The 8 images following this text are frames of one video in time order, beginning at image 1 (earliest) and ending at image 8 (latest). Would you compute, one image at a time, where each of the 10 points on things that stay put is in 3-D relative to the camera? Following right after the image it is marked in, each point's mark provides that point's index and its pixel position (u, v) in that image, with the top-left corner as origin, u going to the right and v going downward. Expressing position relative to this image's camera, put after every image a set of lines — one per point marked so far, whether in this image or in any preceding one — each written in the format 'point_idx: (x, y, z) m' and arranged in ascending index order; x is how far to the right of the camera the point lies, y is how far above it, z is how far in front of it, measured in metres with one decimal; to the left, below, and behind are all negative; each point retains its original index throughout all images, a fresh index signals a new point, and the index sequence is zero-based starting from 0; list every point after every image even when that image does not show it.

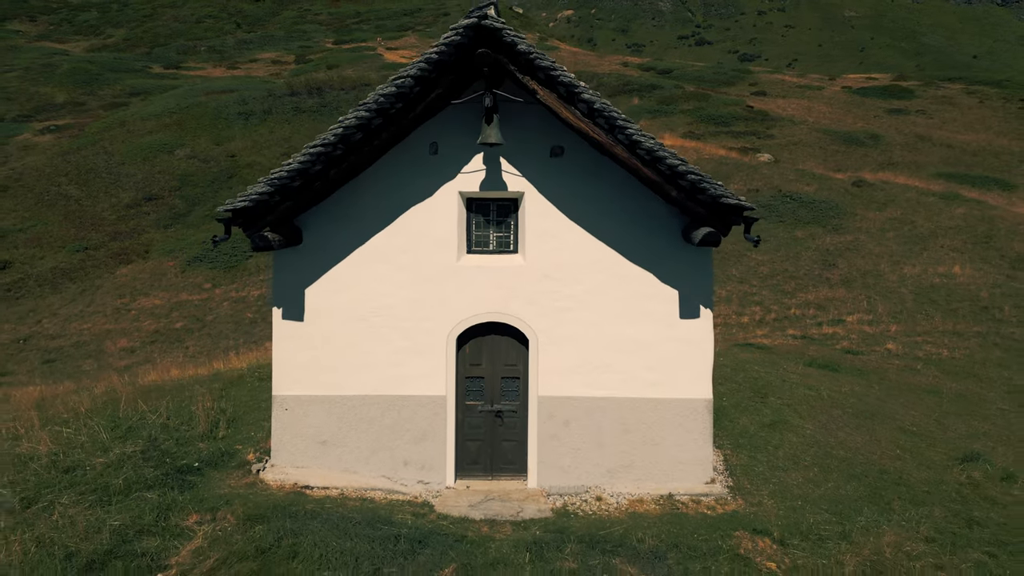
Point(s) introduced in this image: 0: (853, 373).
0: (+6.3, -1.6, +14.0) m
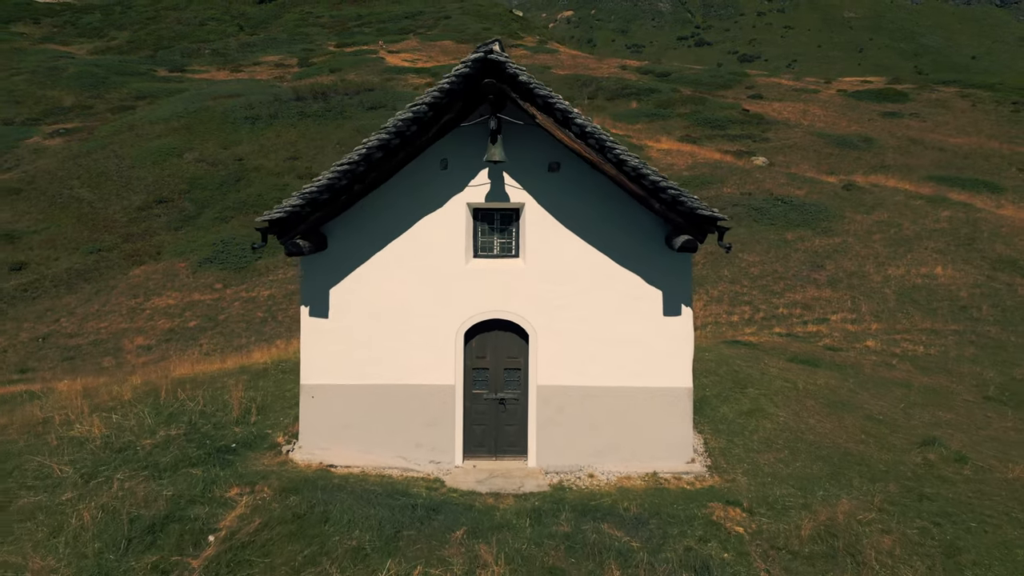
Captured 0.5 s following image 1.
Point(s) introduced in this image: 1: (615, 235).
0: (+6.4, -1.6, +15.0) m
1: (+1.3, +0.7, +9.4) m
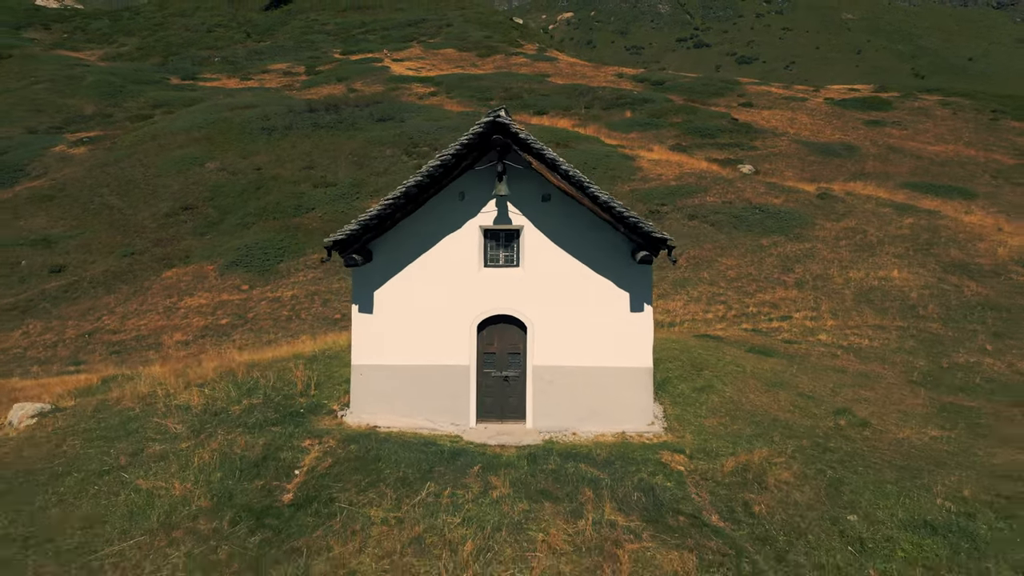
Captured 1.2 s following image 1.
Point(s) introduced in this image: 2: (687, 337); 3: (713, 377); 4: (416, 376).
0: (+6.4, -1.6, +17.8) m
1: (+1.3, +0.6, +12.2) m
2: (+4.6, -1.3, +19.6) m
3: (+4.0, -1.7, +14.7) m
4: (-1.5, -1.4, +12.4) m
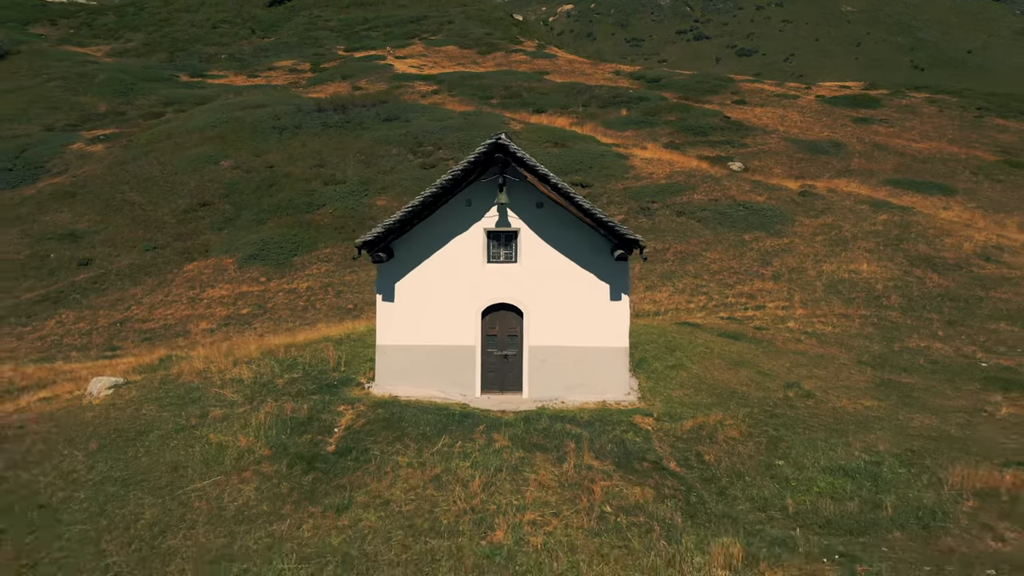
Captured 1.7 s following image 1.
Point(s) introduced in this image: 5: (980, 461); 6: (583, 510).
0: (+6.4, -1.4, +20.2) m
1: (+1.3, +0.8, +14.5) m
2: (+4.6, -1.0, +21.9) m
3: (+3.9, -1.6, +17.0) m
4: (-1.6, -1.3, +14.8) m
5: (+7.5, -2.7, +11.9) m
6: (+1.0, -2.9, +10.3) m
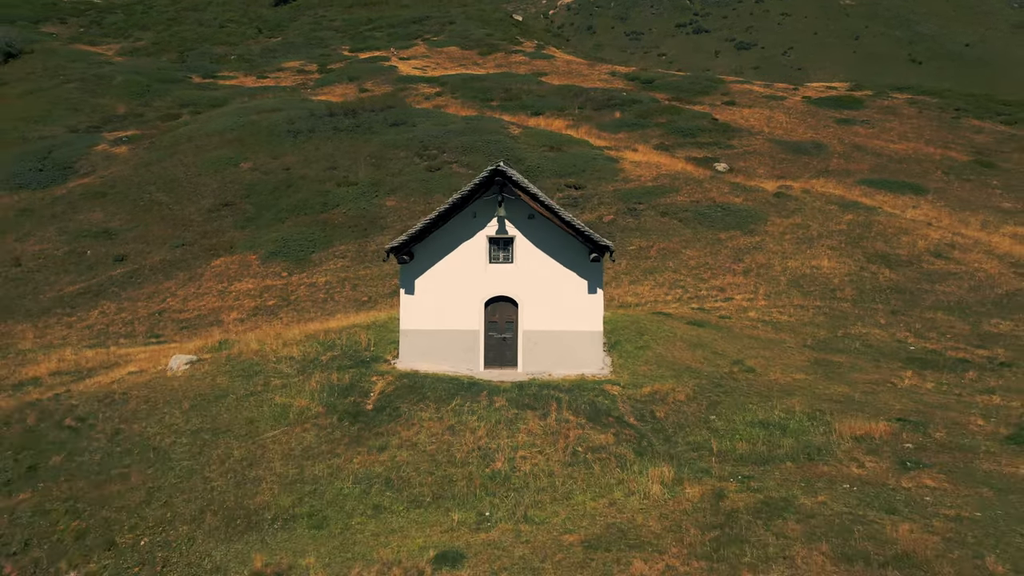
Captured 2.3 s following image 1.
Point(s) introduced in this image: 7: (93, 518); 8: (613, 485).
0: (+6.3, -1.2, +23.7) m
1: (+1.2, +0.9, +18.0) m
2: (+4.5, -0.9, +25.4) m
3: (+3.9, -1.4, +20.6) m
4: (-1.6, -1.2, +18.3) m
5: (+7.4, -2.6, +15.5) m
6: (+0.9, -2.9, +13.8) m
7: (-7.1, -3.9, +12.9) m
8: (+1.7, -3.3, +12.8) m
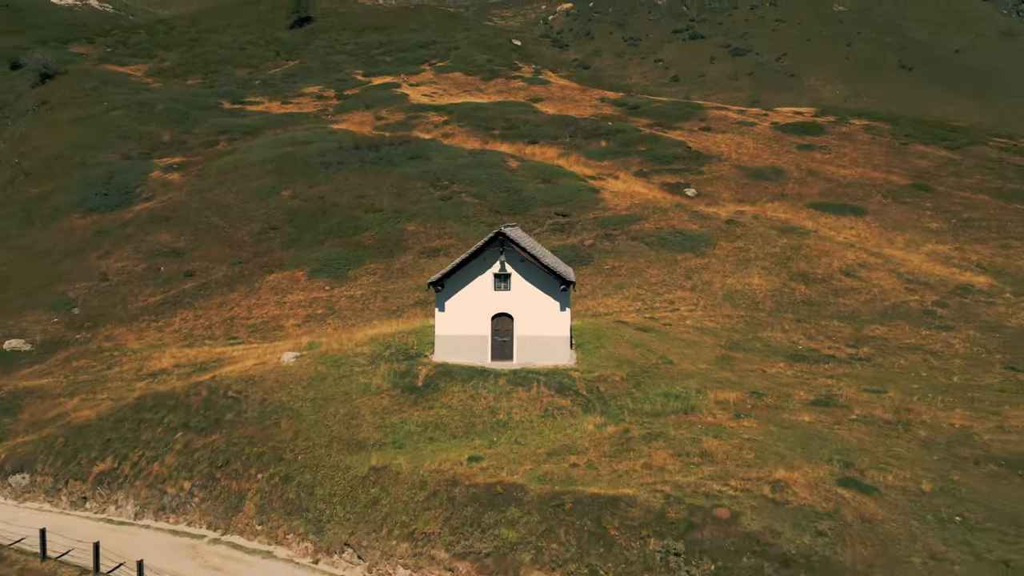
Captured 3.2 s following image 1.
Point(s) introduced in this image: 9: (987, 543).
0: (+6.2, -1.9, +32.9) m
1: (+1.1, +0.2, +27.2) m
2: (+4.4, -1.6, +34.6) m
3: (+3.8, -2.2, +29.7) m
4: (-1.7, -1.9, +27.5) m
5: (+7.3, -3.4, +24.7) m
6: (+0.9, -3.6, +23.0) m
7: (-7.2, -4.6, +22.1) m
8: (+1.6, -4.0, +21.9) m
9: (+9.3, -4.8, +14.3) m
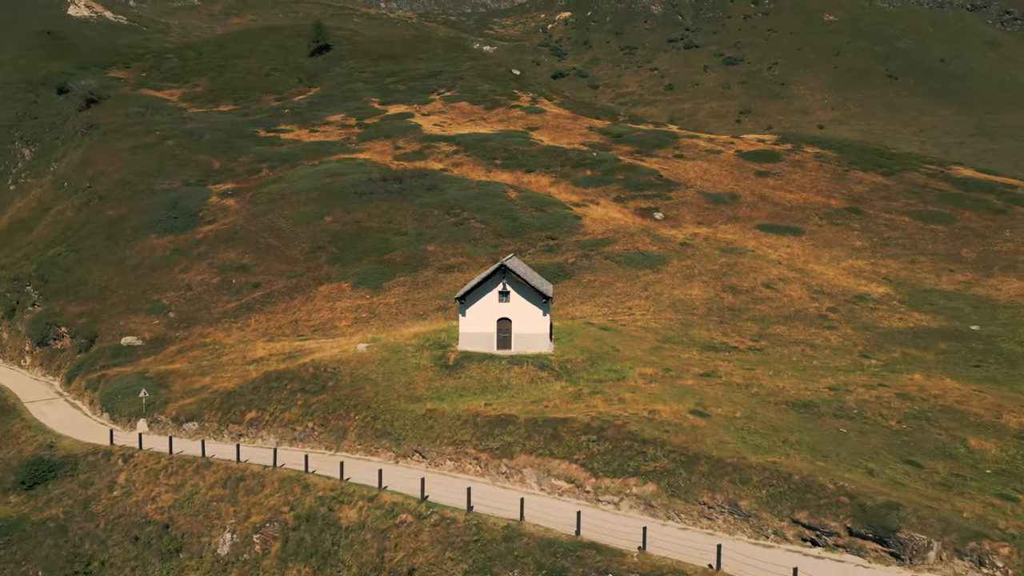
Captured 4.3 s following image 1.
0: (+6.1, -2.6, +46.4) m
1: (+1.1, -0.5, +40.7) m
2: (+4.3, -2.3, +48.2) m
3: (+3.7, -2.9, +43.3) m
4: (-1.8, -2.6, +41.0) m
5: (+7.2, -4.1, +38.2) m
6: (+0.8, -4.3, +36.6) m
7: (-7.3, -5.3, +35.7) m
8: (+1.5, -4.7, +35.5) m
9: (+9.2, -5.5, +27.9) m
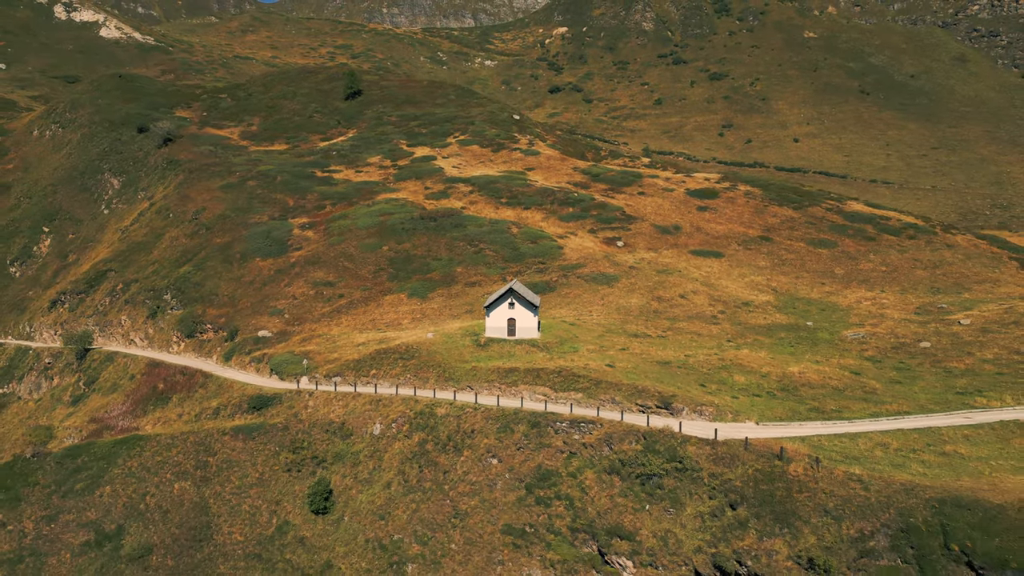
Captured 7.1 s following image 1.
0: (+6.5, -3.9, +76.8) m
1: (+1.4, -1.8, +71.1) m
2: (+4.7, -3.5, +78.6) m
3: (+4.1, -4.1, +73.7) m
4: (-1.4, -3.9, +71.4) m
5: (+7.6, -5.3, +68.6) m
6: (+1.2, -5.5, +66.9) m
7: (-6.9, -6.6, +66.1) m
8: (+1.9, -5.9, +65.9) m
9: (+9.6, -6.8, +58.2) m
